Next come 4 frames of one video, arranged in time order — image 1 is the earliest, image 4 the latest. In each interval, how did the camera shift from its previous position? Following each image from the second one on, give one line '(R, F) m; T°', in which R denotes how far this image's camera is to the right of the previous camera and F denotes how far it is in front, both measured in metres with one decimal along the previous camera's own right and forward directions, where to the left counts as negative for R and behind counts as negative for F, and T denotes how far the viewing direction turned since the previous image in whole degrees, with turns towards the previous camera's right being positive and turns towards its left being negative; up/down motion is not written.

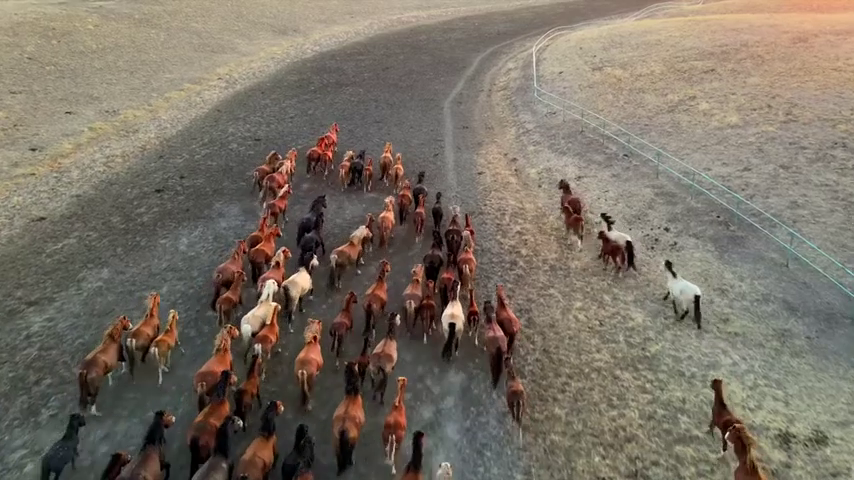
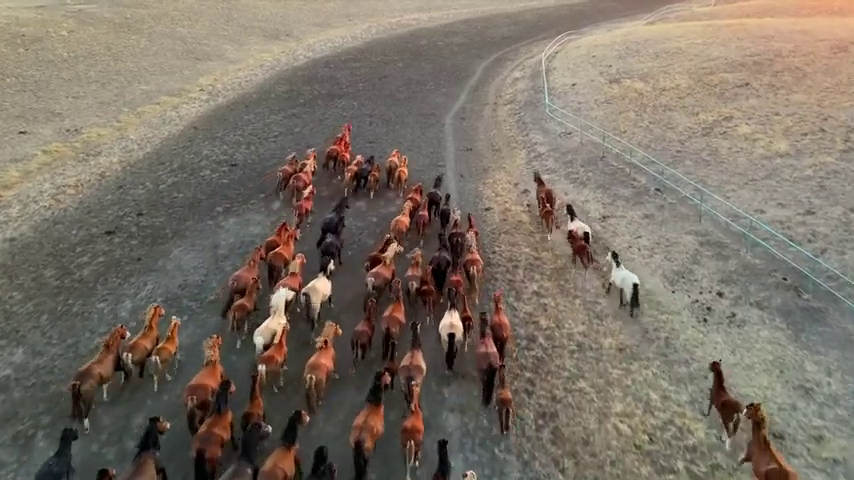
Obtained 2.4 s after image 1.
(+0.1, +3.3) m; 0°
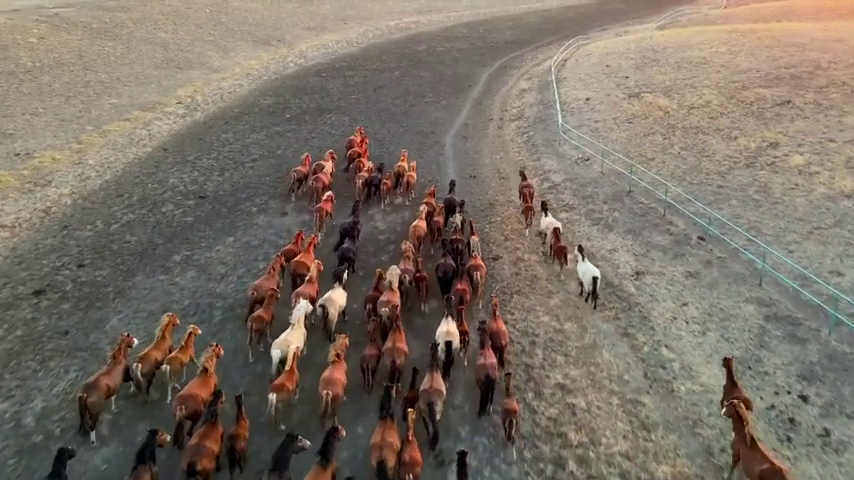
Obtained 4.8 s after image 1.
(+0.1, +3.3) m; 0°
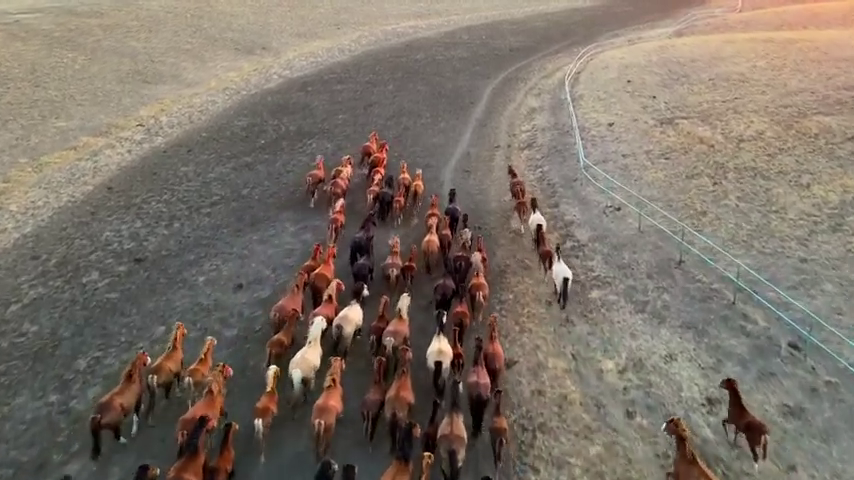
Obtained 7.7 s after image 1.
(+0.2, +4.4) m; 0°
